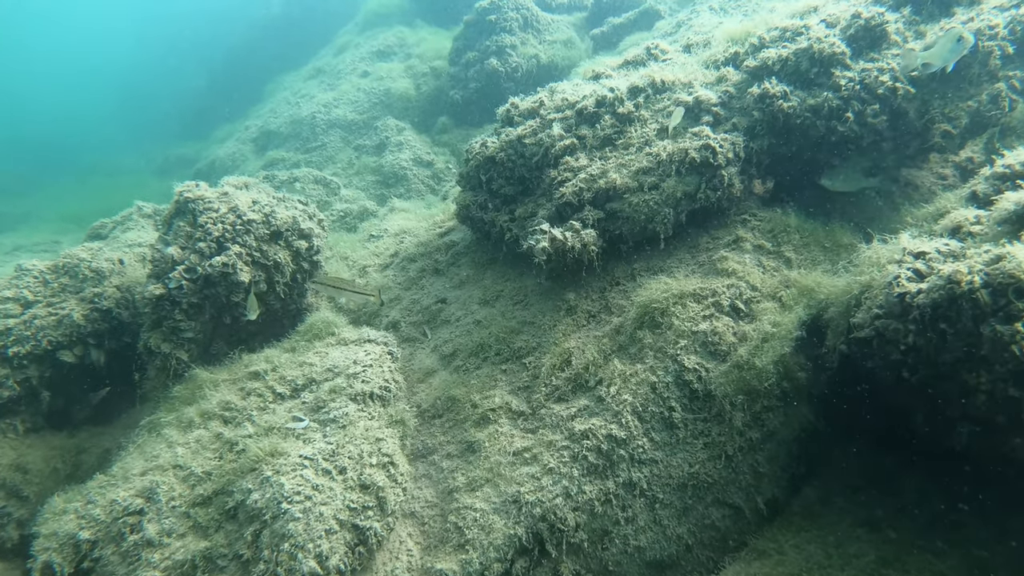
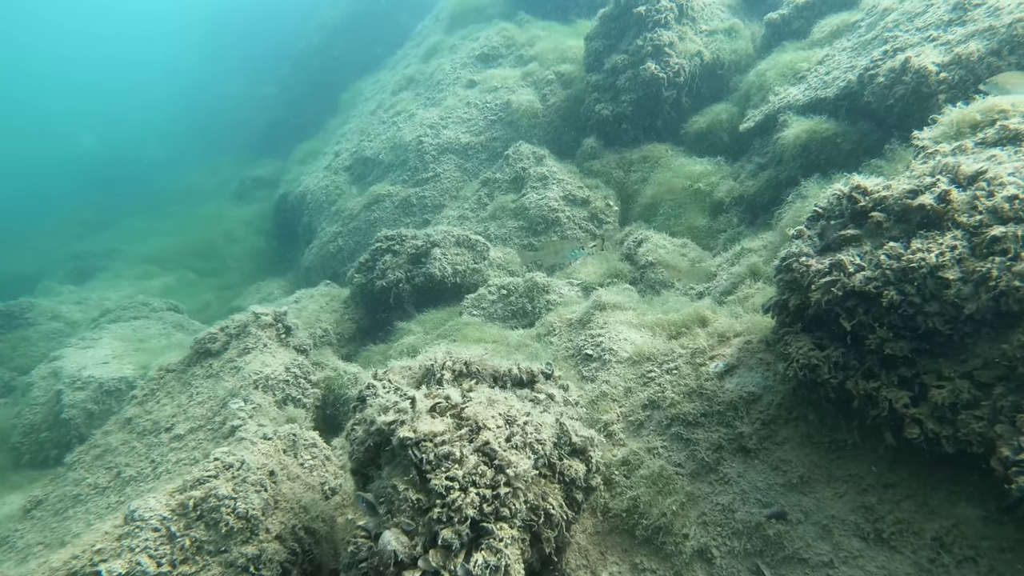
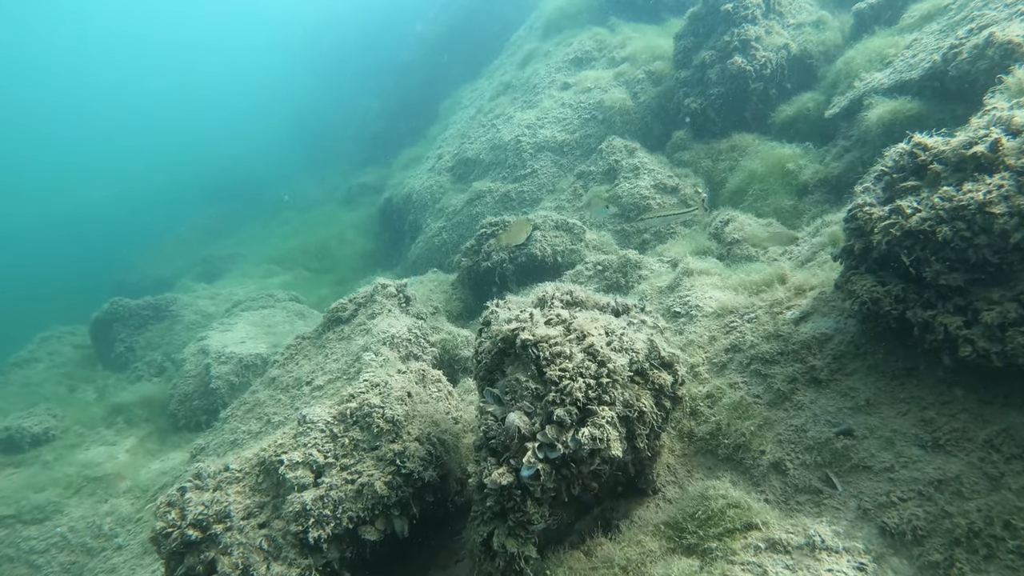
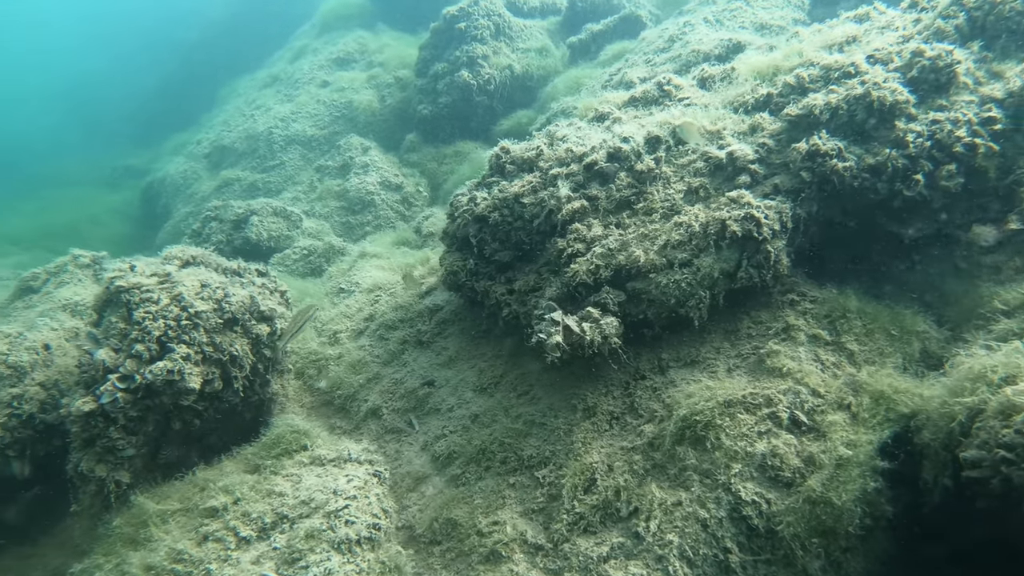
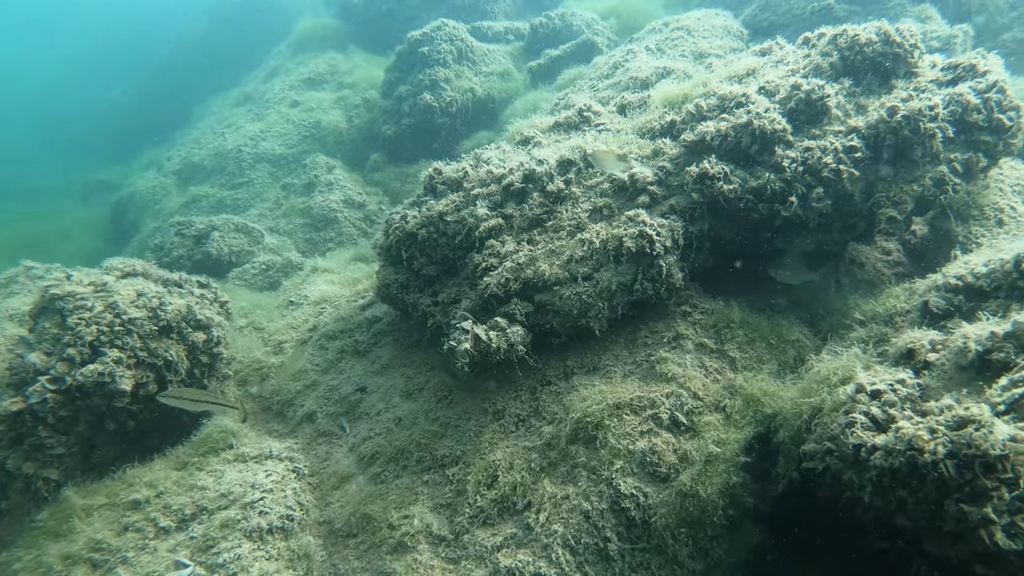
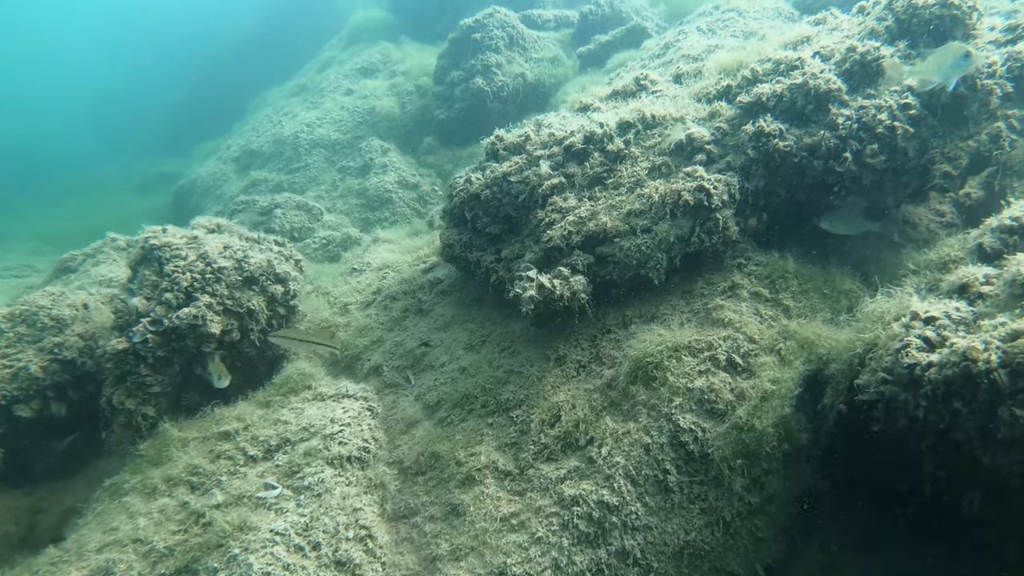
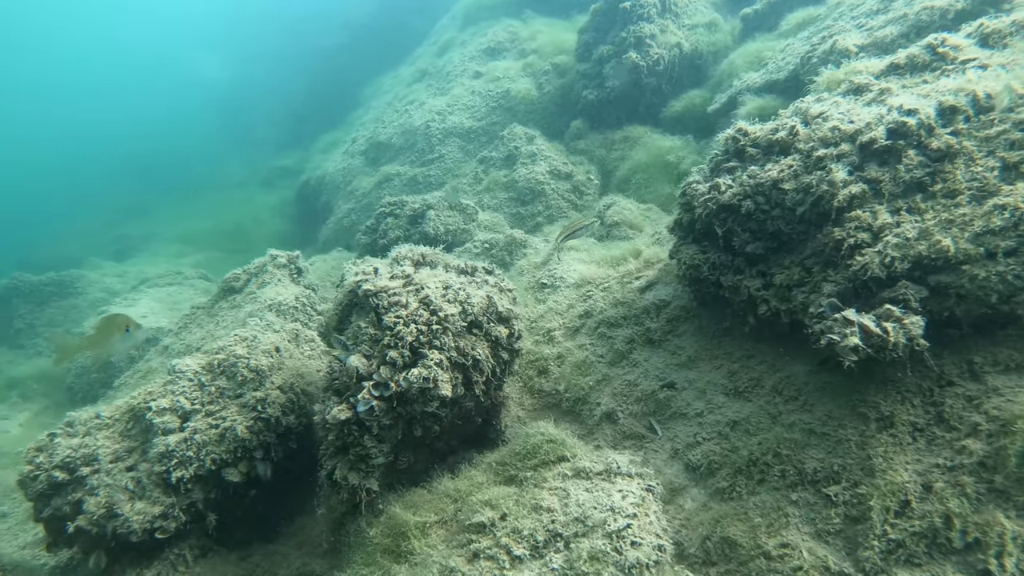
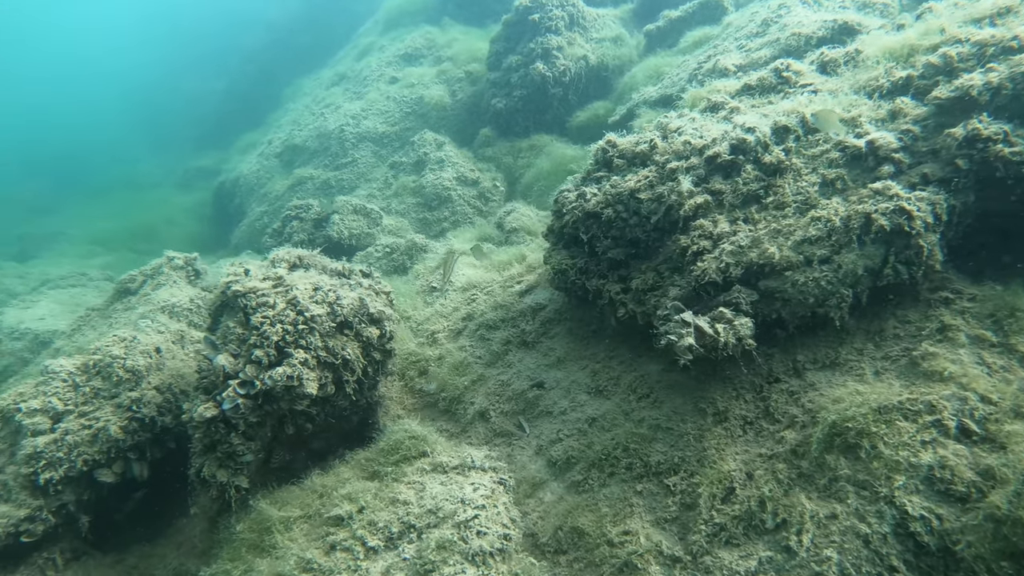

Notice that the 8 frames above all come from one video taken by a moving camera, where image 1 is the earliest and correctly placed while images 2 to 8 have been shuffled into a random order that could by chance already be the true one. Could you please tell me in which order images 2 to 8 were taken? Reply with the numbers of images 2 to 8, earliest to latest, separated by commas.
6, 5, 4, 8, 7, 3, 2
